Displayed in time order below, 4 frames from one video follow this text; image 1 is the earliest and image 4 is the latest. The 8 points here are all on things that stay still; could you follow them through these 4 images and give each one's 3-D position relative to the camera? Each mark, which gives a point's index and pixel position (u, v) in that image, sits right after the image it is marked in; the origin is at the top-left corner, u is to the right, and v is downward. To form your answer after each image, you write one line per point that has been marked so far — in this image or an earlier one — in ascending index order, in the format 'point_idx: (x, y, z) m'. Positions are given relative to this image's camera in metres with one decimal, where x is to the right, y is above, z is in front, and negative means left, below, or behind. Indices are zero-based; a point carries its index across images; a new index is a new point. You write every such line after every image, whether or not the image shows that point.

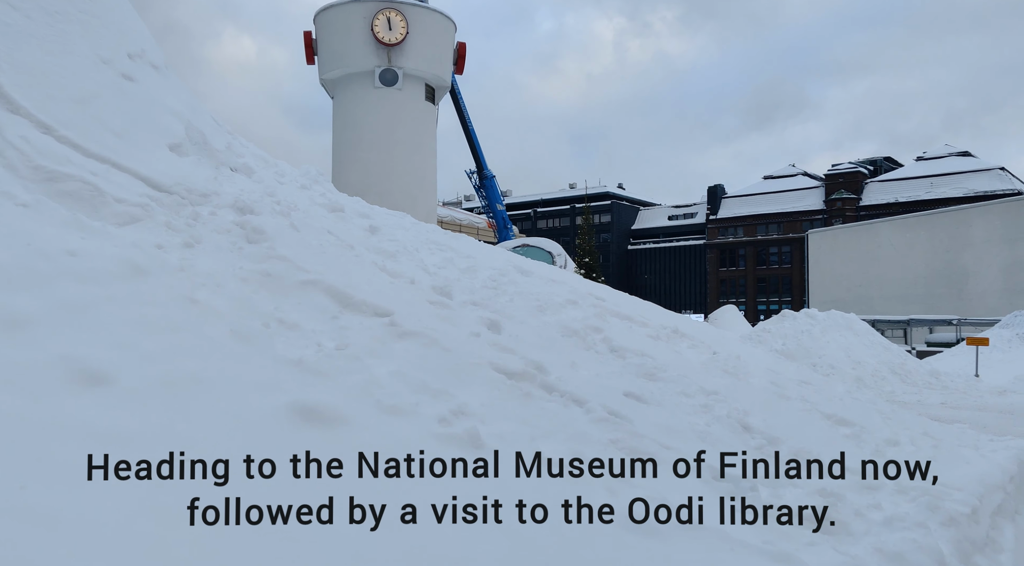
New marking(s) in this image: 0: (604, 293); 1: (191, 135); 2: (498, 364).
0: (+1.3, -0.1, +11.0) m
1: (-3.8, +1.7, +9.2) m
2: (-0.1, -0.7, +6.5) m
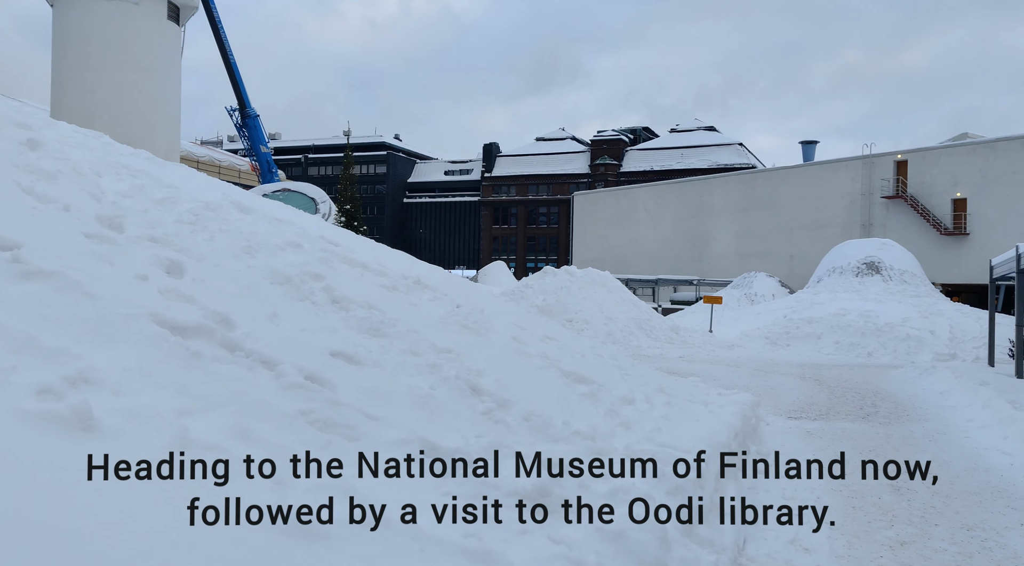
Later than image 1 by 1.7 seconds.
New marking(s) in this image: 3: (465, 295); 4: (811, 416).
0: (-2.1, +0.6, +9.7) m
1: (-6.4, +2.4, +6.5) m
2: (-2.3, -0.2, +5.1) m
3: (-0.6, -0.2, +9.5) m
4: (+4.2, -1.8, +10.9) m
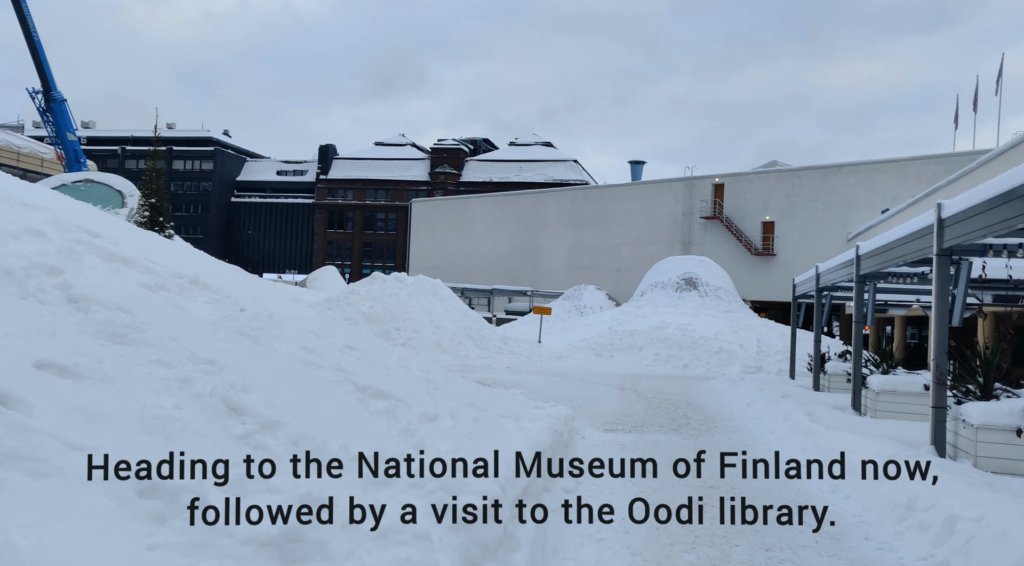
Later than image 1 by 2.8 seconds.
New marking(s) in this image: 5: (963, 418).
0: (-4.3, +0.6, +8.3) m
1: (-7.8, +2.6, +4.4) m
2: (-3.5, -0.1, +3.7) m
3: (-2.8, -0.2, +8.5) m
4: (+1.6, -2.0, +10.7) m
5: (+4.3, -1.3, +7.5) m
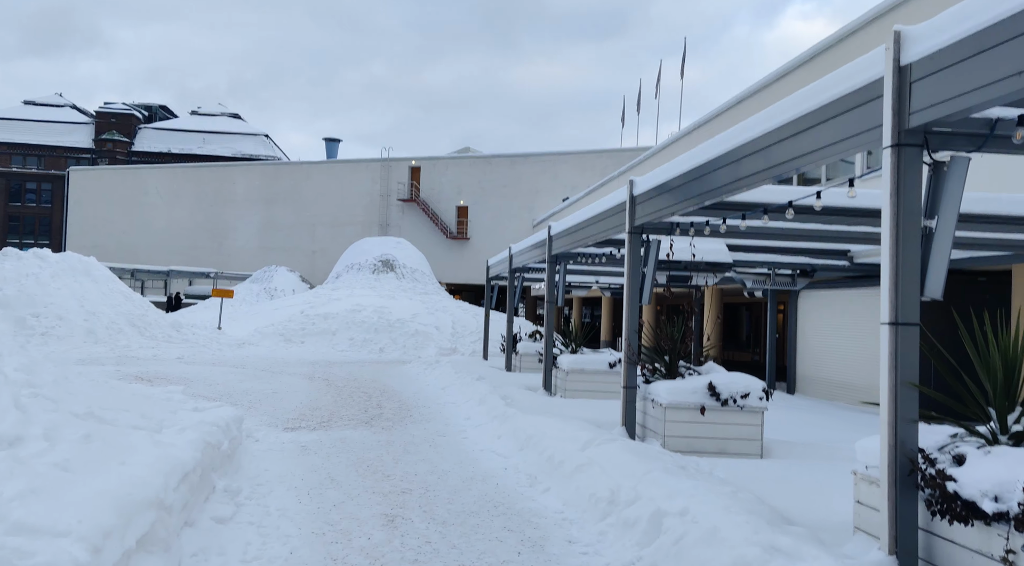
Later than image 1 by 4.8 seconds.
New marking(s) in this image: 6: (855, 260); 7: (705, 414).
0: (-7.0, +0.8, +5.0) m
1: (-8.7, +2.7, -0.1) m
2: (-4.5, 0.0, +1.0) m
3: (-5.6, +0.1, +5.7) m
4: (-2.4, -1.7, +9.4) m
5: (+1.3, -1.1, +7.4) m
6: (+5.0, +0.3, +11.5) m
7: (+1.8, -1.2, +7.1) m
